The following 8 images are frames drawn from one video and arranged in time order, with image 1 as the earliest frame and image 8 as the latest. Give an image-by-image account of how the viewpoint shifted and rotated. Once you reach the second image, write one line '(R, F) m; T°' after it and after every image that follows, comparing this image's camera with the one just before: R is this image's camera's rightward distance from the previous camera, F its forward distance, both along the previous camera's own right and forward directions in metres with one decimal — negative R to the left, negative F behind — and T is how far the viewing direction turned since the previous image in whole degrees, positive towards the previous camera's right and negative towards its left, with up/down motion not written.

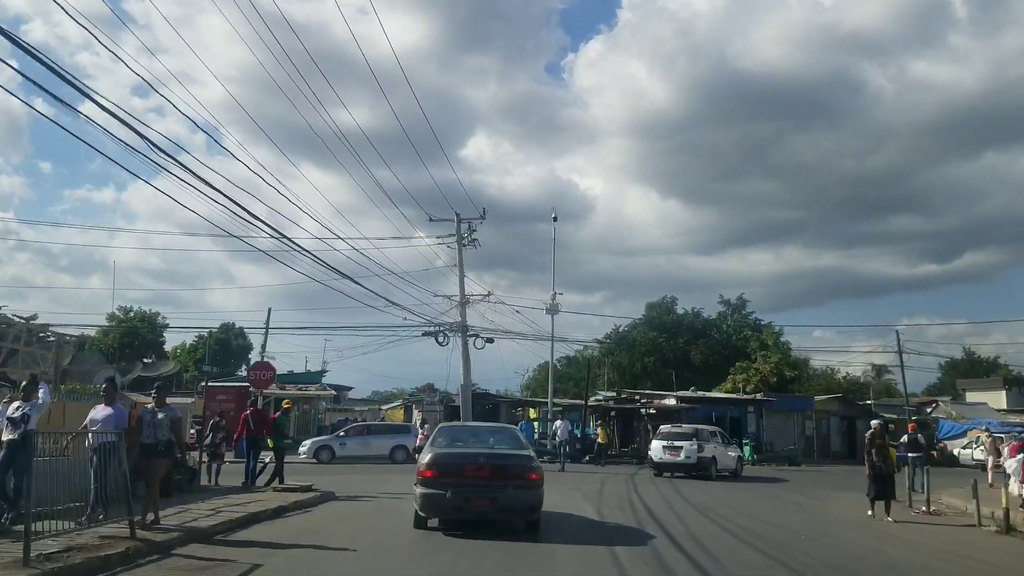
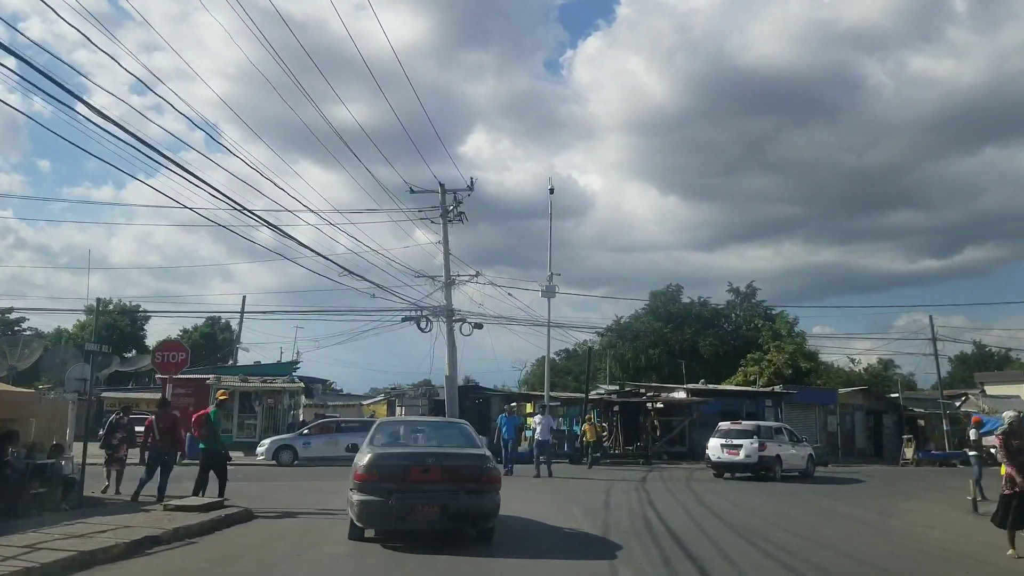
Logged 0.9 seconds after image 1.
(+0.3, +4.2) m; 0°
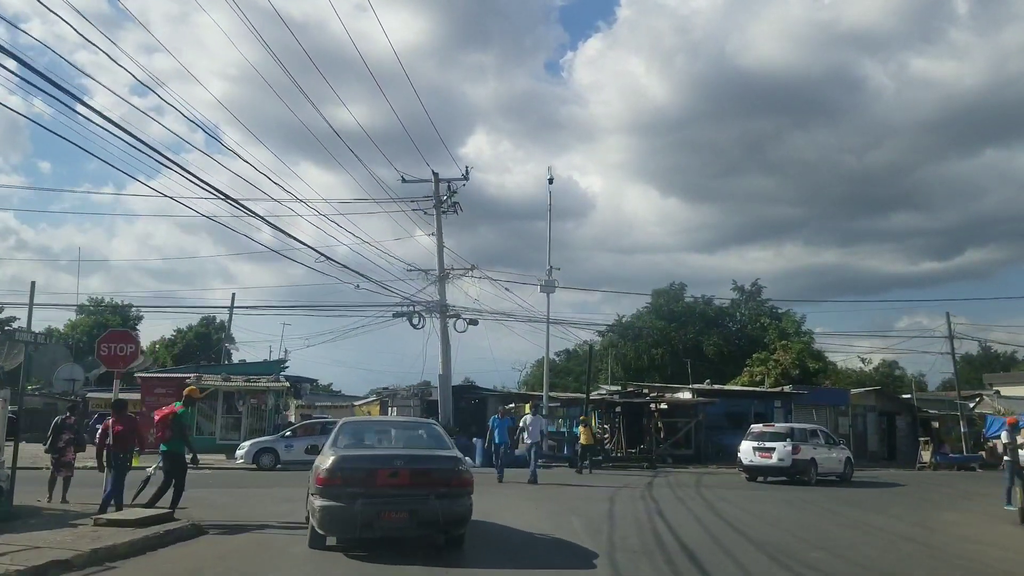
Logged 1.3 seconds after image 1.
(+0.1, +1.7) m; 0°
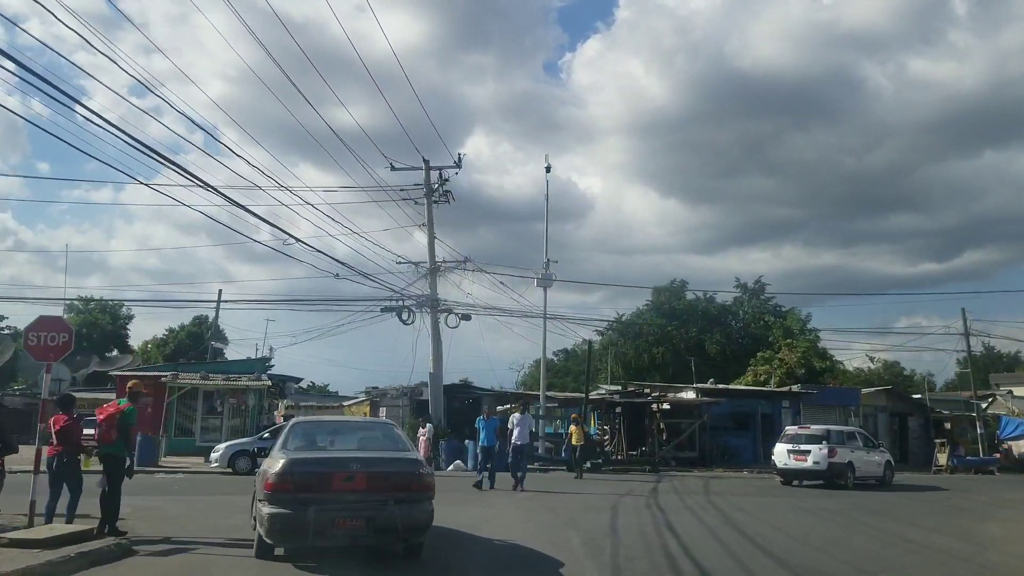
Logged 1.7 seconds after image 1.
(+0.1, +1.7) m; 0°
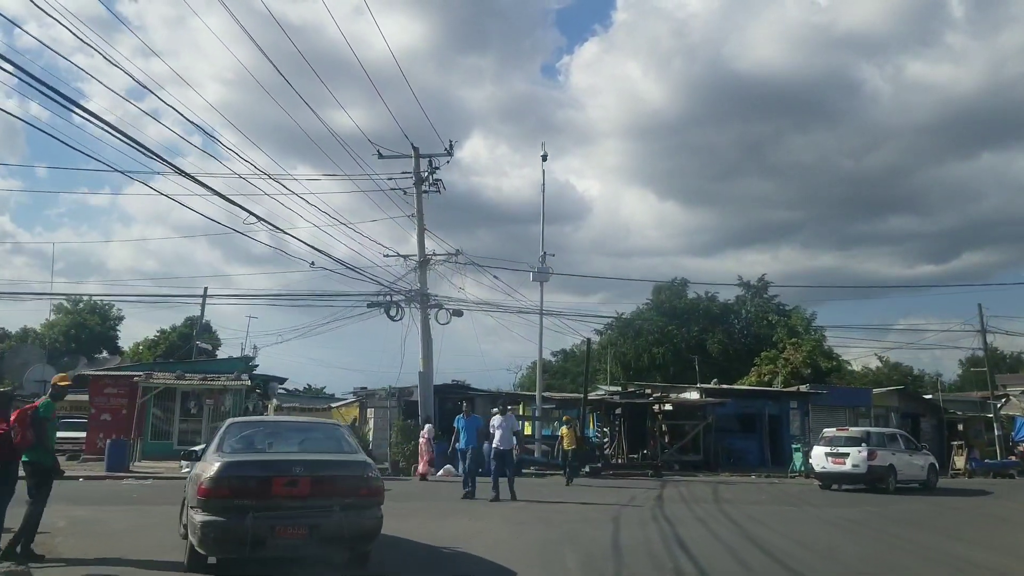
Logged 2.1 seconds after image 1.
(+0.1, +1.7) m; 0°
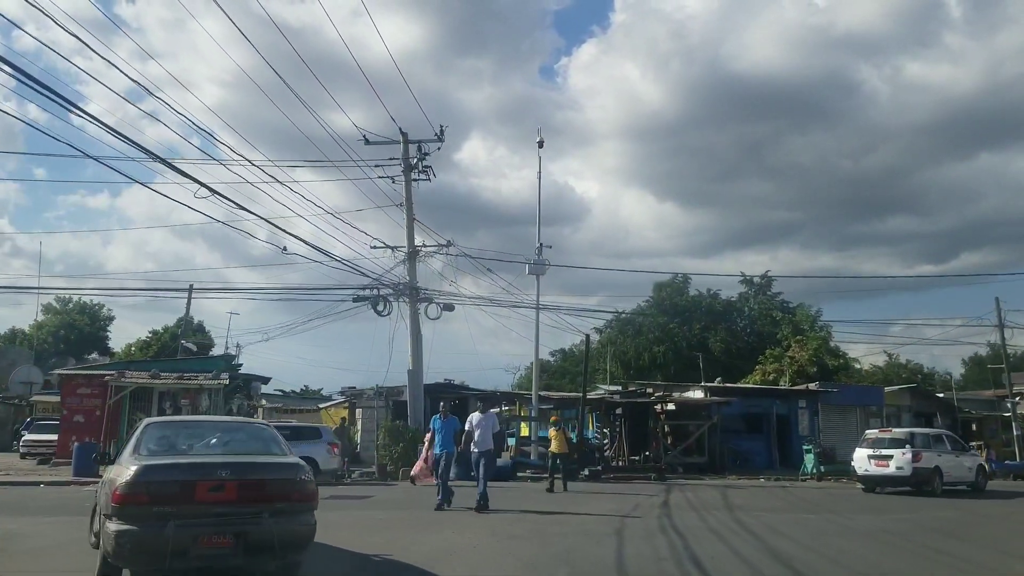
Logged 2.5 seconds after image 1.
(+0.1, +1.6) m; 0°
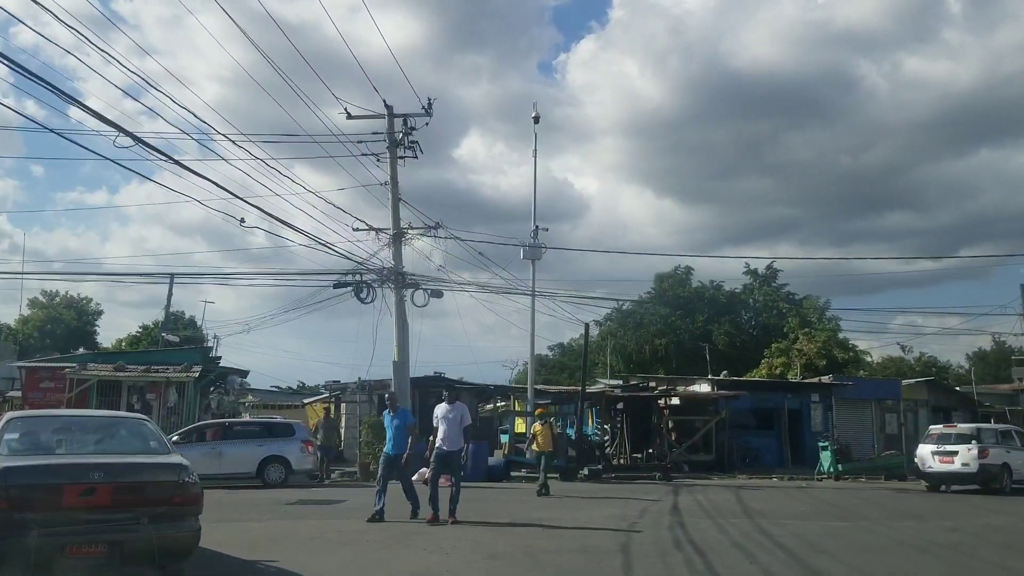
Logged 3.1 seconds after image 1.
(+0.2, +2.0) m; 0°
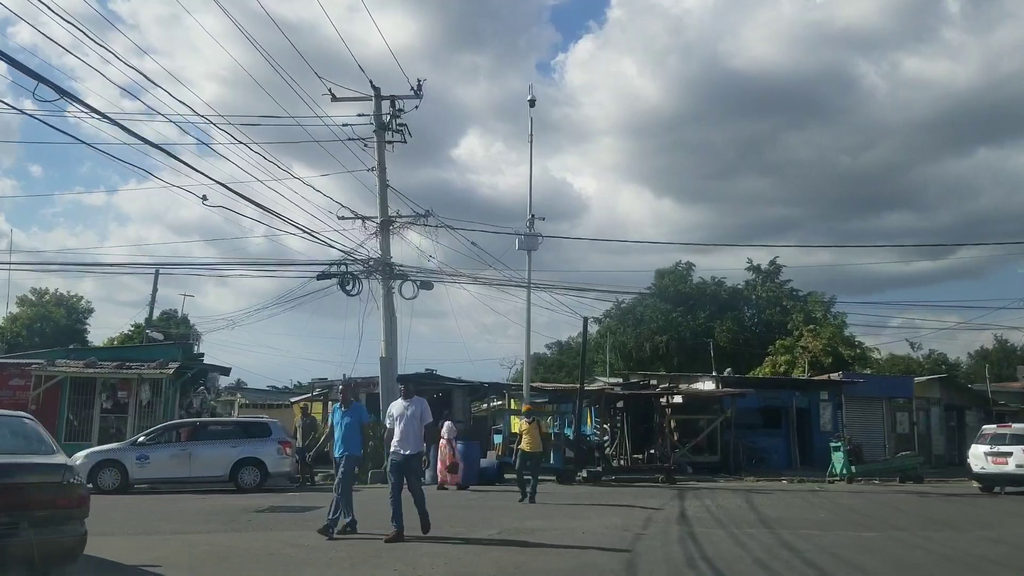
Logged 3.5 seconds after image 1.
(+0.1, +1.4) m; 0°
